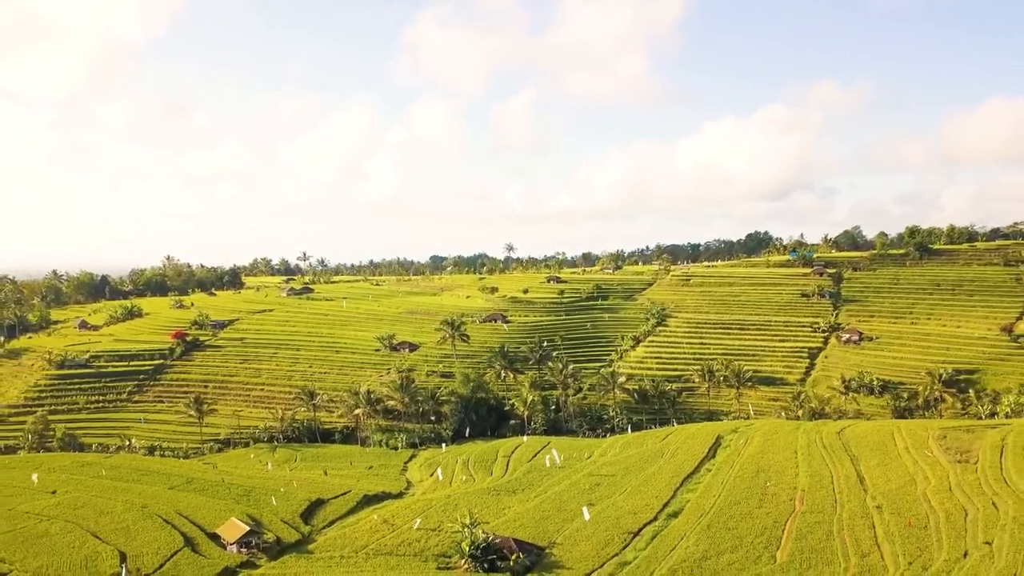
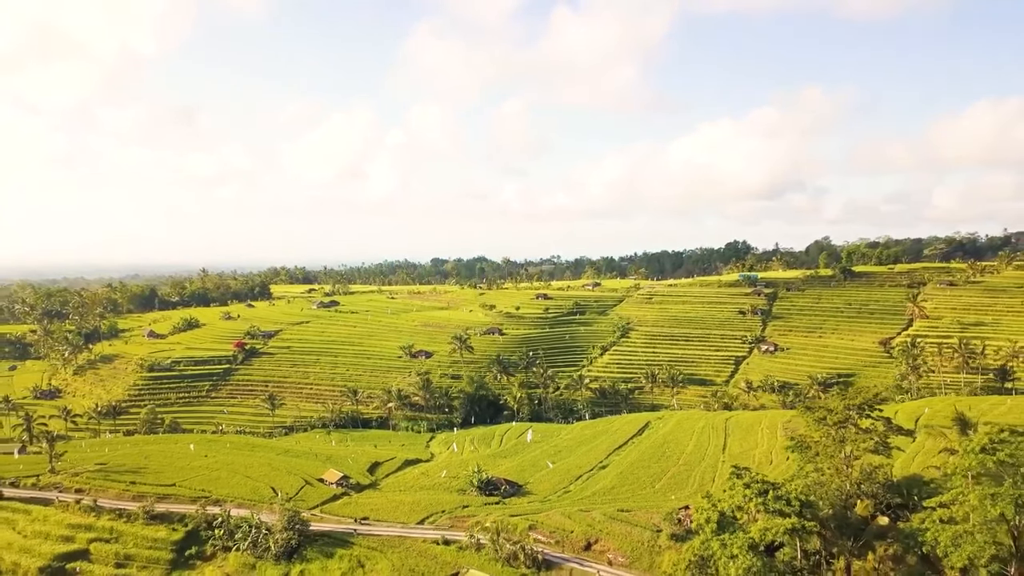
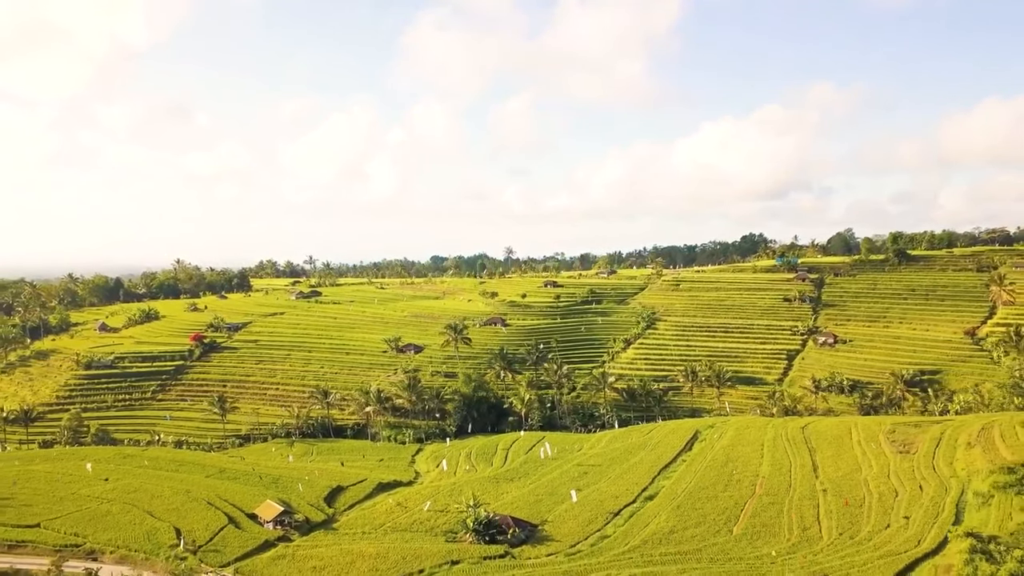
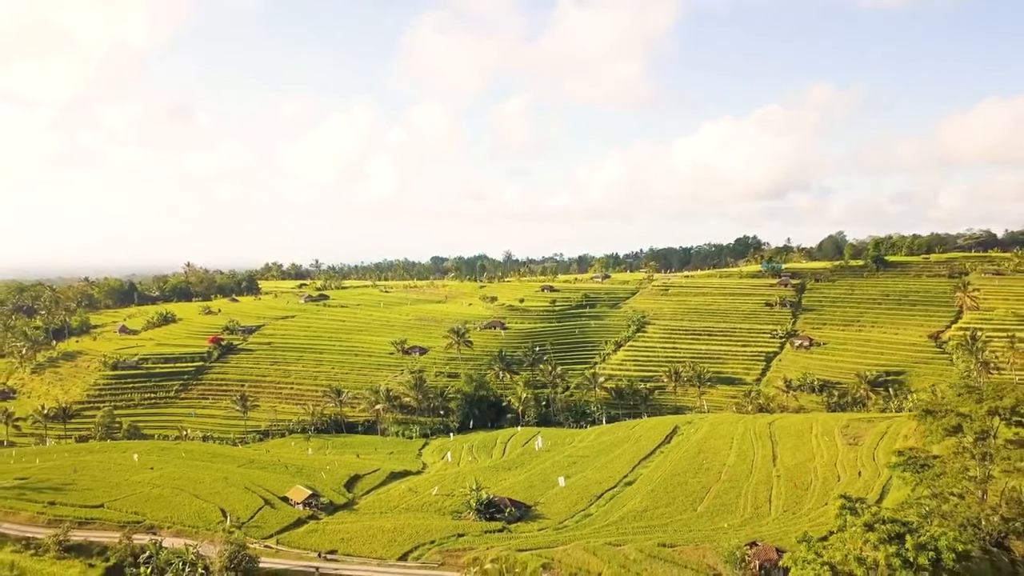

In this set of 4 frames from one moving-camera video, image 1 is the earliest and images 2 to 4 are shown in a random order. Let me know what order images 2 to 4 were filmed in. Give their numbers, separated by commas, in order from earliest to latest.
3, 4, 2
